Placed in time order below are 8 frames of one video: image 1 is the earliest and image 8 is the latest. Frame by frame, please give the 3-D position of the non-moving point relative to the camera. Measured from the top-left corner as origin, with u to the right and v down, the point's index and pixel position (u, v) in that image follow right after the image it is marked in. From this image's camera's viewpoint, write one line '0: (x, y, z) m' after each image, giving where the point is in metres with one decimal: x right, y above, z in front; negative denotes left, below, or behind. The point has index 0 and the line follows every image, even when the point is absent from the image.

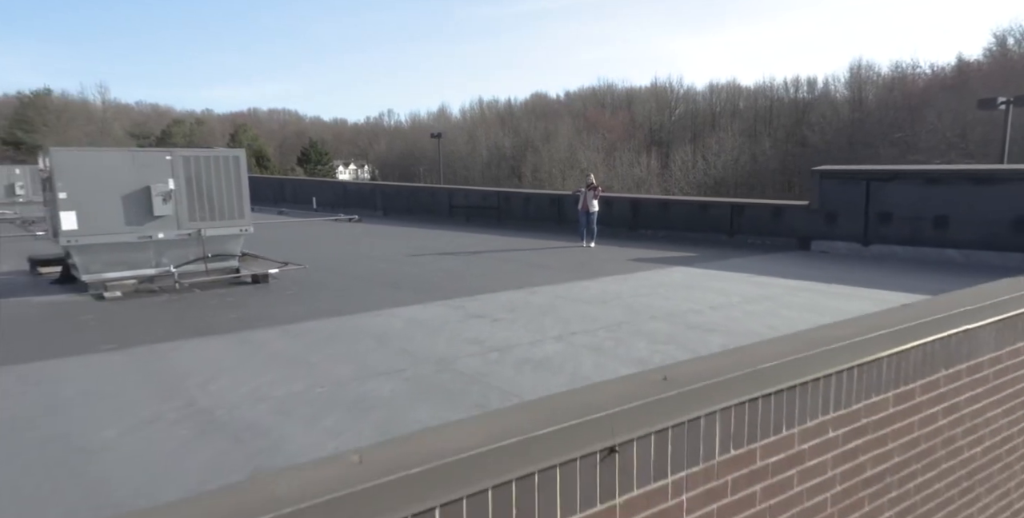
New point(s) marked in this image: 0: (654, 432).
0: (+0.5, -0.6, +2.5) m
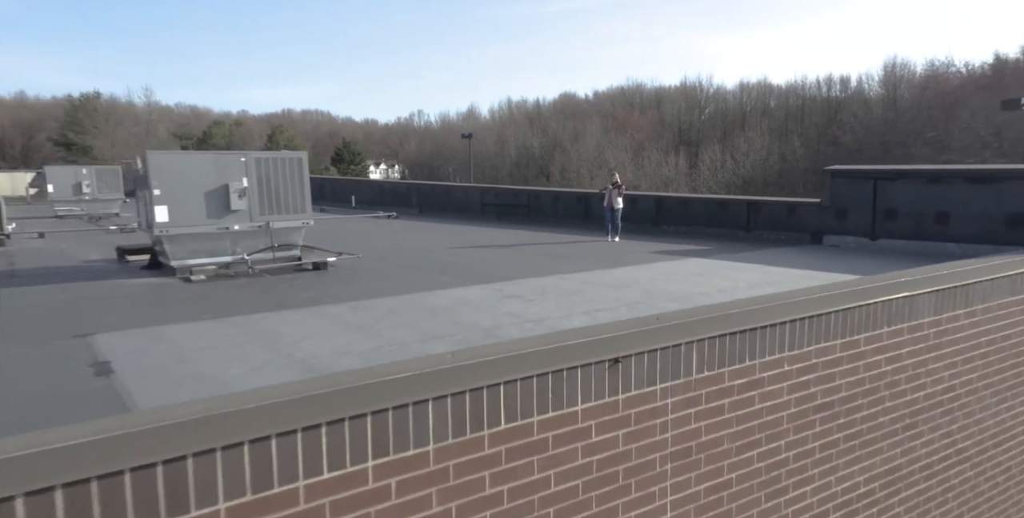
0: (+0.7, -0.5, +3.8) m
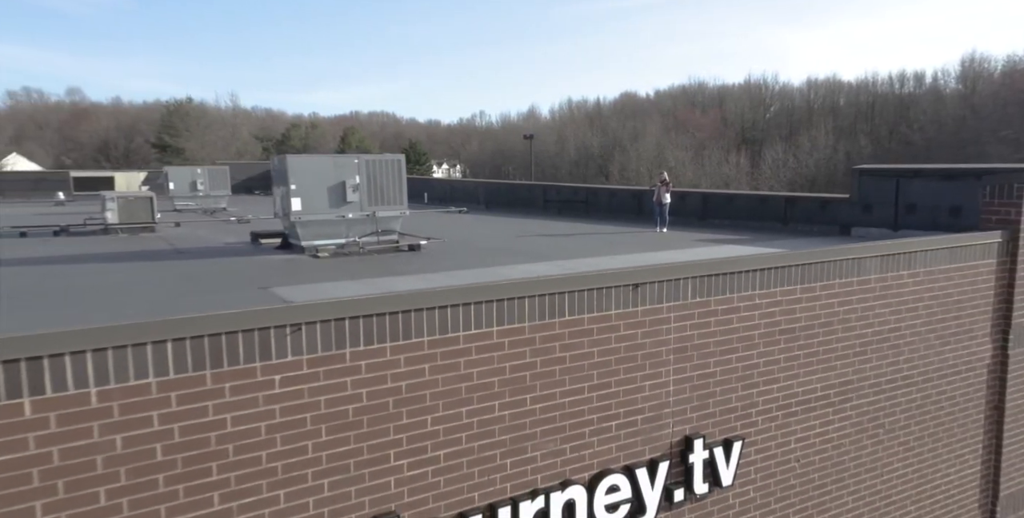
0: (+1.2, -0.2, +6.2) m
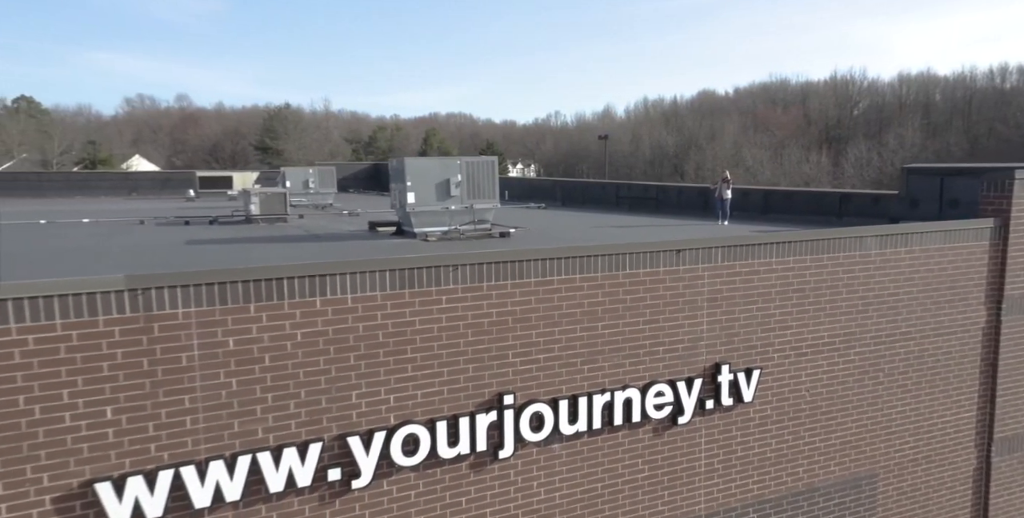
0: (+2.1, +0.1, +8.6) m
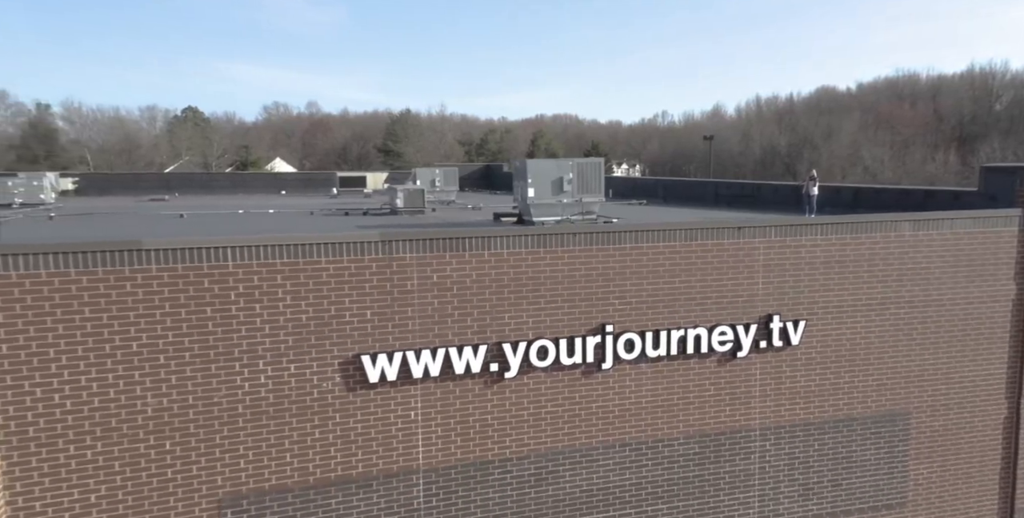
0: (+3.6, +0.5, +11.5) m
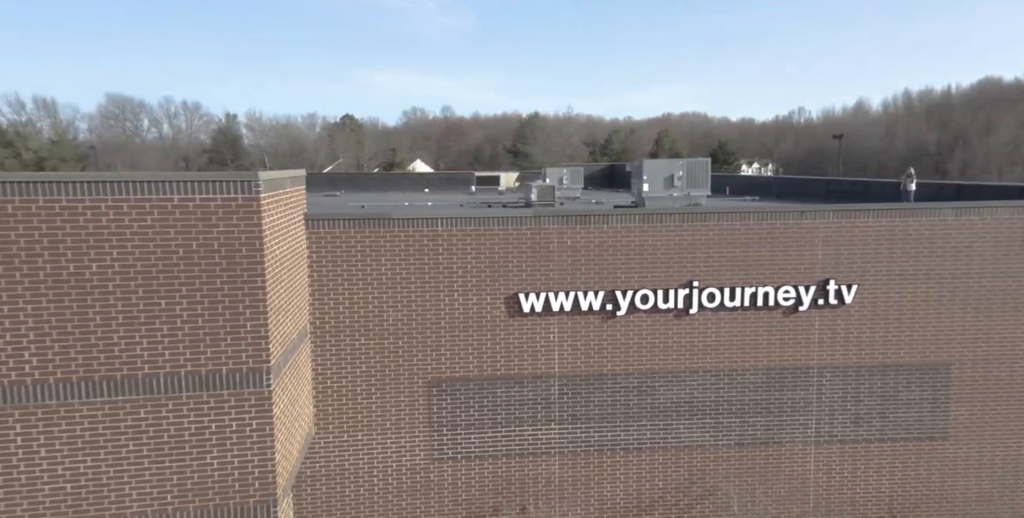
0: (+5.8, +0.9, +14.9) m
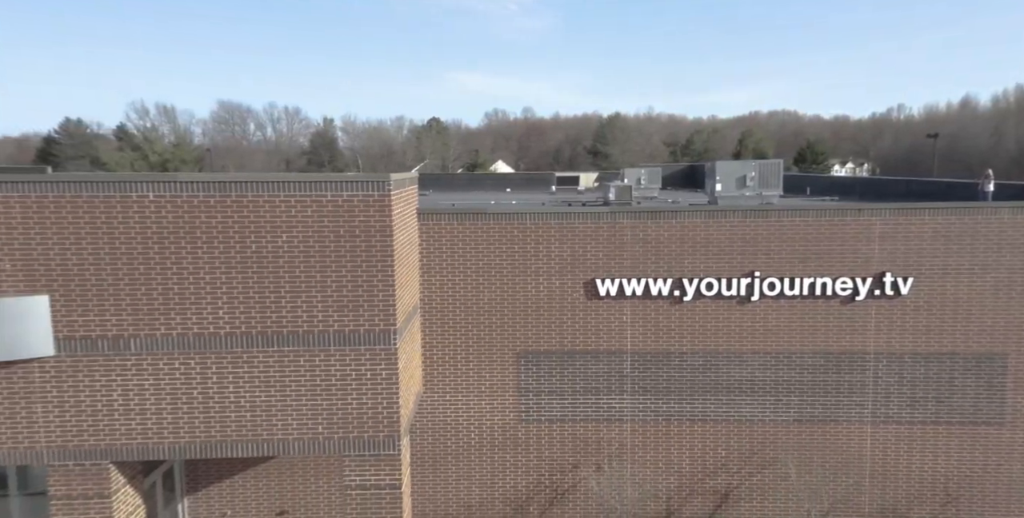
0: (+7.5, +1.0, +16.2) m
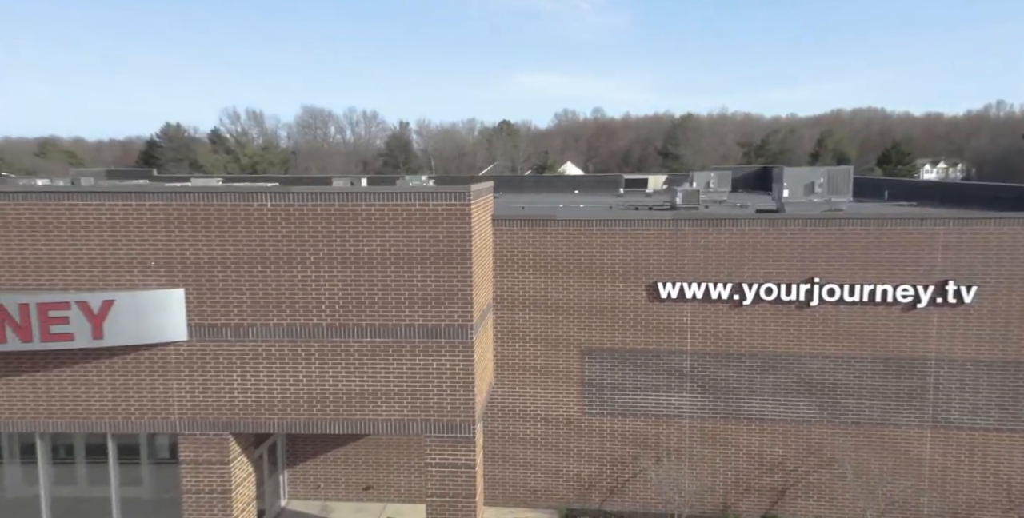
0: (+9.0, +0.9, +16.6) m
